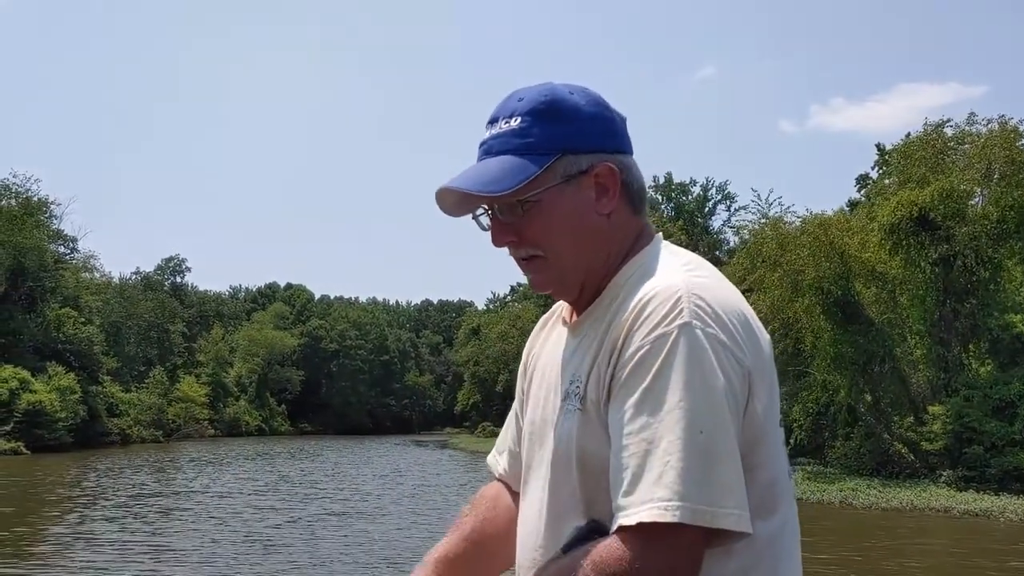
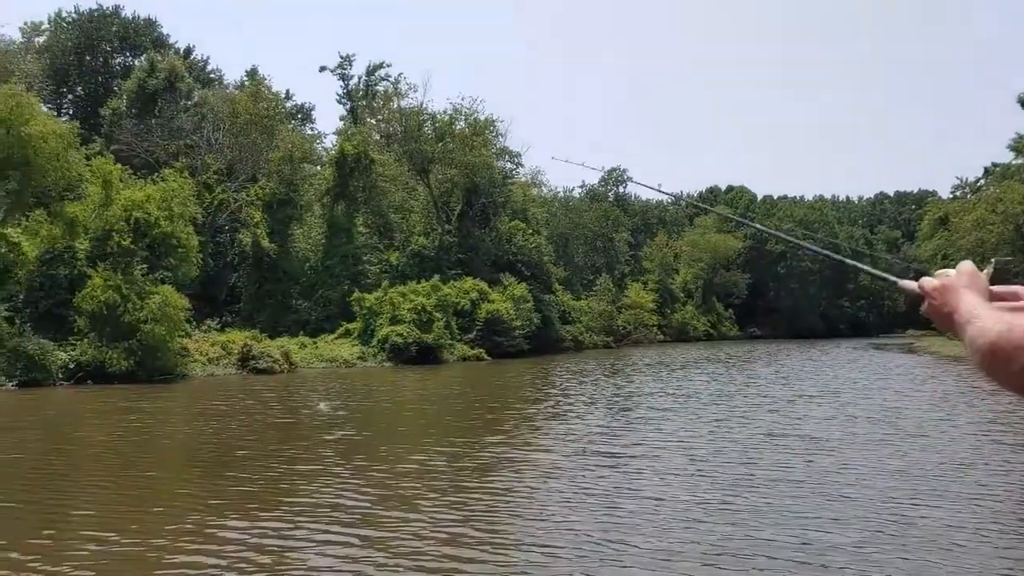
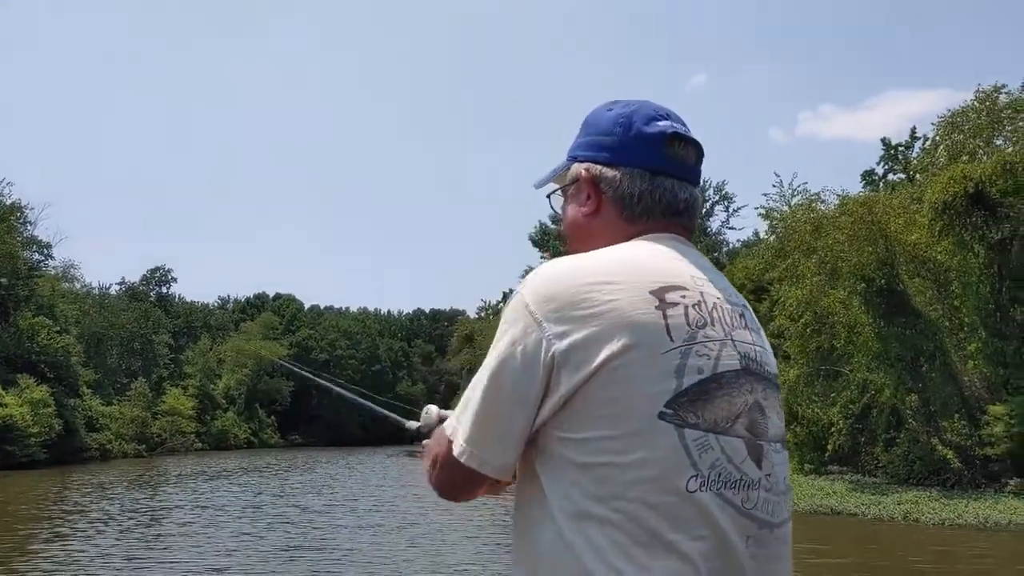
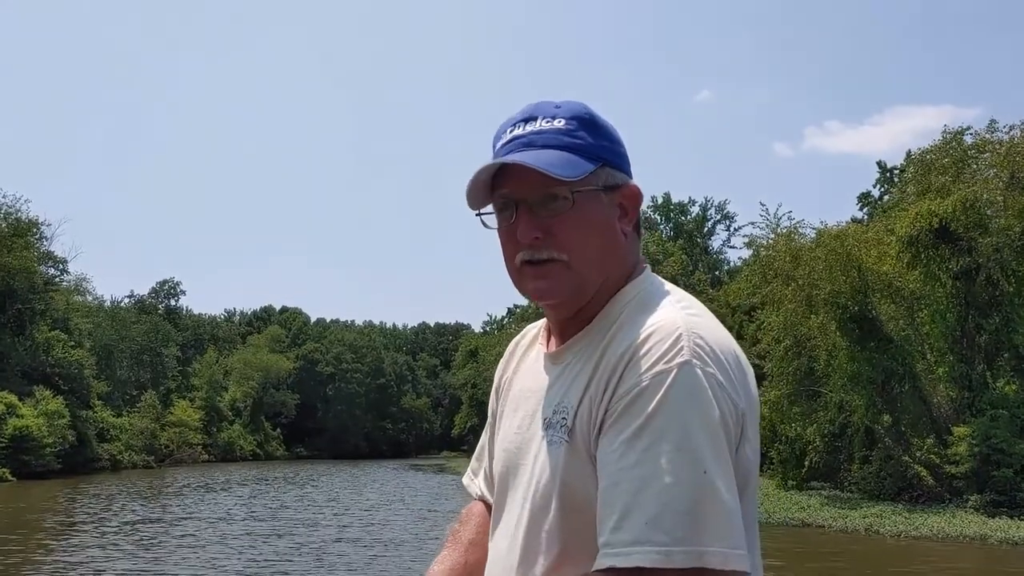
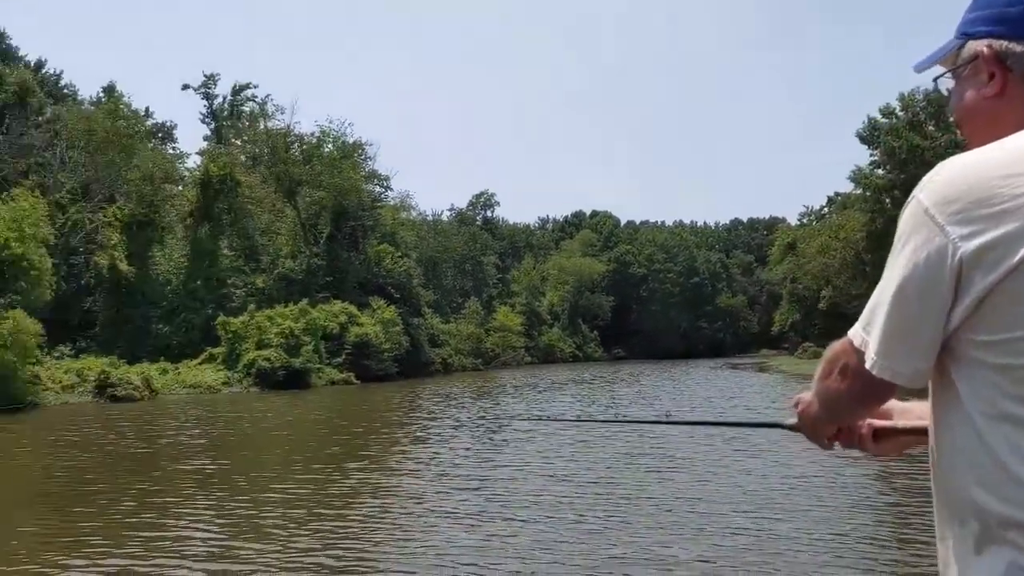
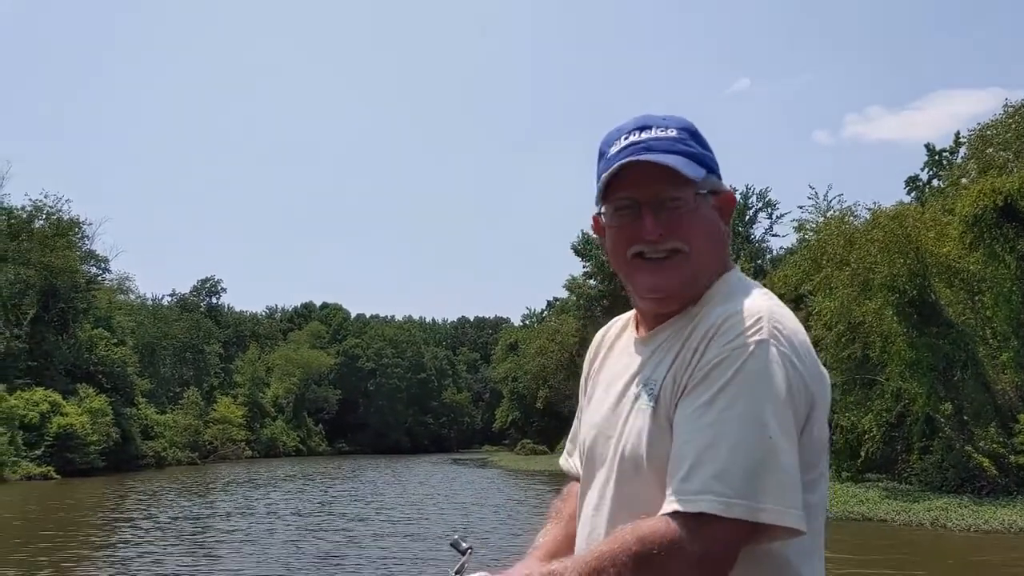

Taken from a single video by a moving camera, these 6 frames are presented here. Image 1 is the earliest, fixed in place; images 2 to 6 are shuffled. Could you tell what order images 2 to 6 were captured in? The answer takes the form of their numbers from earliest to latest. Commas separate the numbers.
4, 6, 3, 5, 2
